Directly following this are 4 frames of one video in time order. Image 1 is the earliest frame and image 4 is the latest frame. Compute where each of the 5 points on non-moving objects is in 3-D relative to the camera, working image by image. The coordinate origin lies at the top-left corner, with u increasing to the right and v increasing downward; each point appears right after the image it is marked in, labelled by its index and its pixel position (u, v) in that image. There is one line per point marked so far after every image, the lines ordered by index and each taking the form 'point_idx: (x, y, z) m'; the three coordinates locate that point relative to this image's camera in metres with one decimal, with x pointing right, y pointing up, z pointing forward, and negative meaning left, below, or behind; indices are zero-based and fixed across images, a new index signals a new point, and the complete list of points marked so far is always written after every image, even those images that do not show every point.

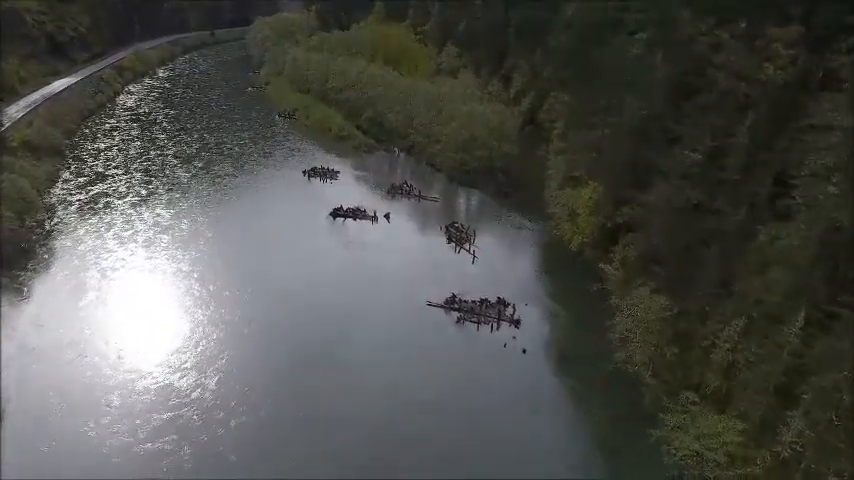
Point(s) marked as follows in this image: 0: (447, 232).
0: (+0.6, +0.1, +17.2) m
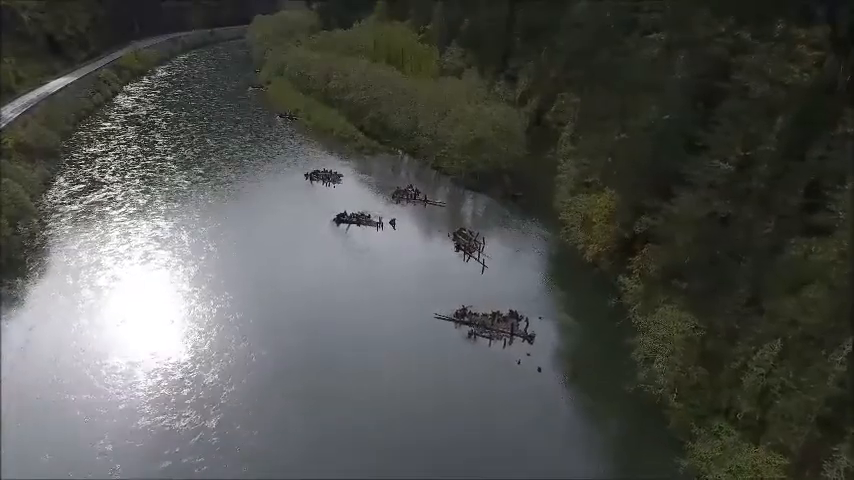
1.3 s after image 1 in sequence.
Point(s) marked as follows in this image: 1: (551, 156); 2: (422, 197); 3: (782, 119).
0: (+0.7, 0.0, +16.7) m
1: (+3.7, +2.5, +20.0) m
2: (-0.2, +1.2, +19.0) m
3: (+6.2, +2.1, +11.4) m
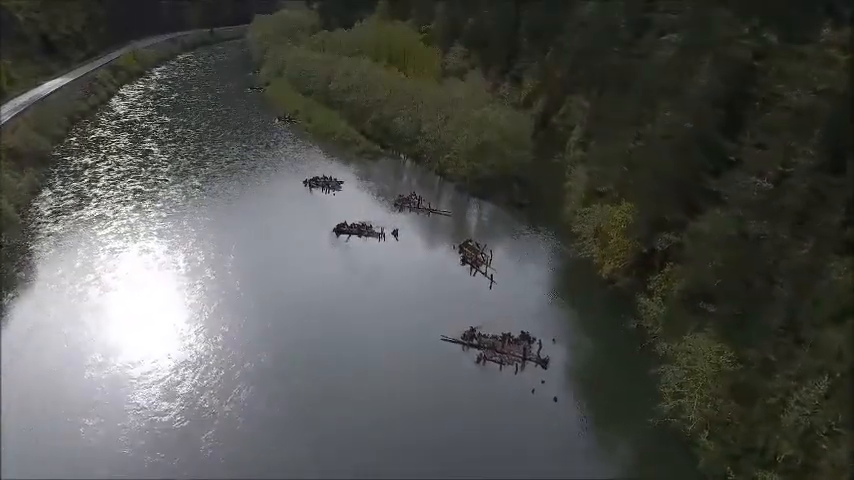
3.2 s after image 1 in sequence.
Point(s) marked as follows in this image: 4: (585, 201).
0: (+0.8, -0.3, +16.0) m
1: (+3.8, +2.3, +19.3) m
2: (-0.1, +1.0, +18.4) m
3: (+6.3, +1.8, +10.8) m
4: (+4.1, +1.0, +16.9) m
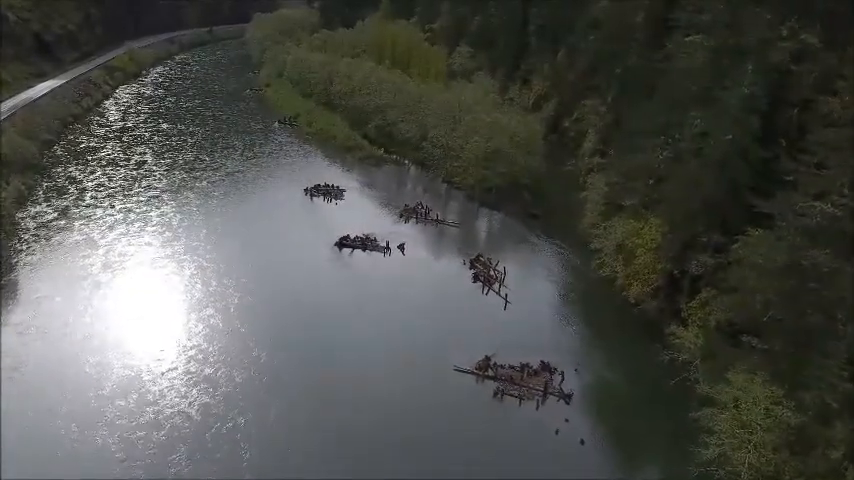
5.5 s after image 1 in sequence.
0: (+1.0, -0.6, +15.1) m
1: (+4.0, +2.0, +18.5) m
2: (+0.1, +0.7, +17.5) m
3: (+6.5, +1.5, +9.9) m
4: (+4.2, +0.7, +16.0) m
